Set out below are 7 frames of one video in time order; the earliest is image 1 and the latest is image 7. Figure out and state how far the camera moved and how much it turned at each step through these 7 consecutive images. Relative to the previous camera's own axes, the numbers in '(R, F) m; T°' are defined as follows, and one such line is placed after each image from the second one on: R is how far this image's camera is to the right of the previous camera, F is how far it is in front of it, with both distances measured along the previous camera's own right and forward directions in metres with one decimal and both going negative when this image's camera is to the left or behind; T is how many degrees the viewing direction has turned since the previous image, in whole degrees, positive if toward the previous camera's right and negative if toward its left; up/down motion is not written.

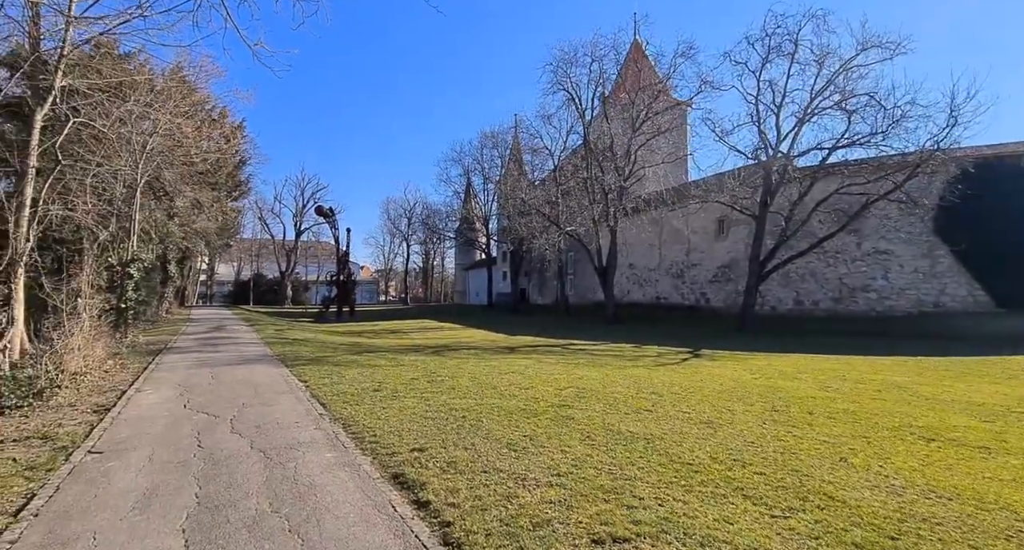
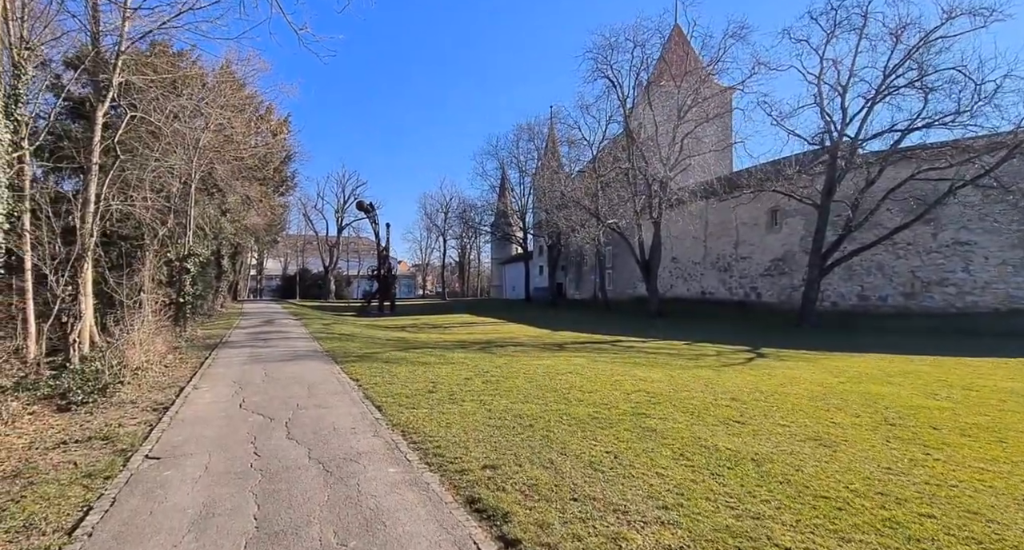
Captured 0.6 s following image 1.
(-0.3, +0.4) m; -4°
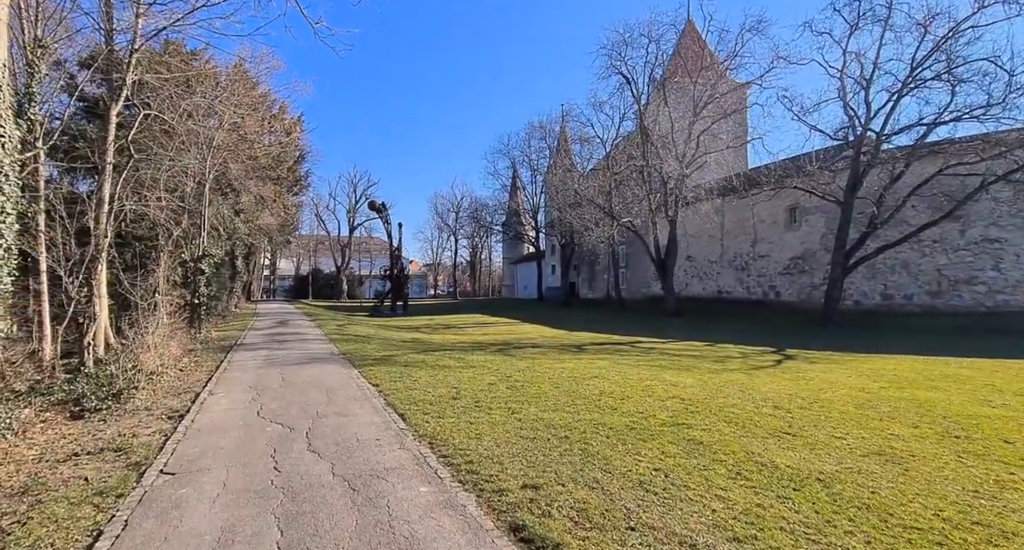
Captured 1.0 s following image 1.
(-0.2, +0.3) m; -1°
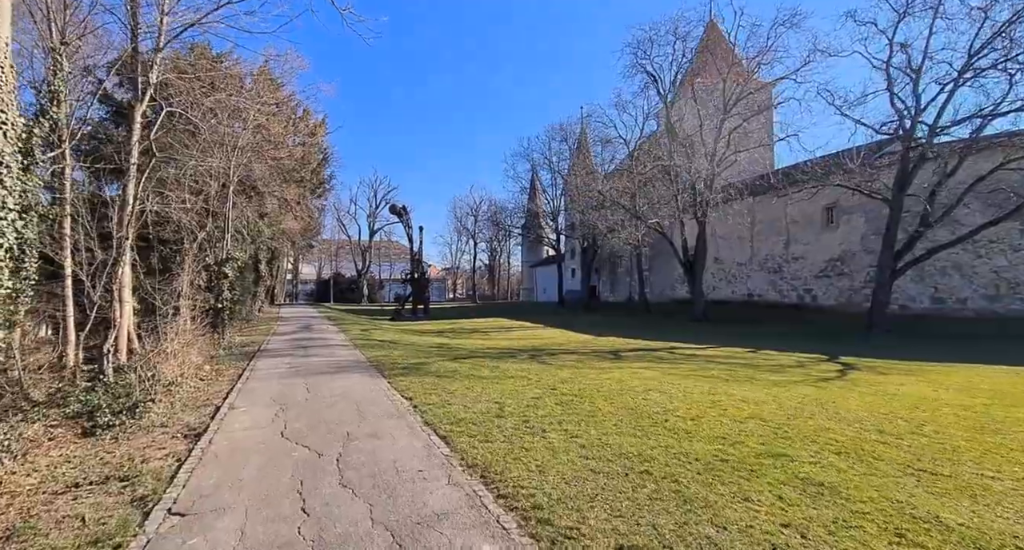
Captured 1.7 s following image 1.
(-0.4, +0.6) m; -2°
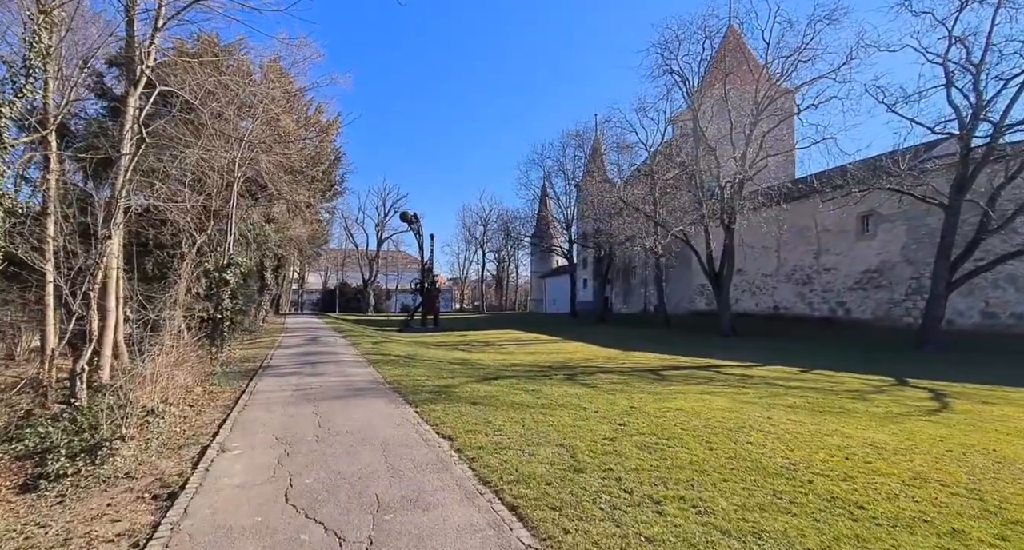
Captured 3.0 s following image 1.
(-0.6, +1.1) m; -1°
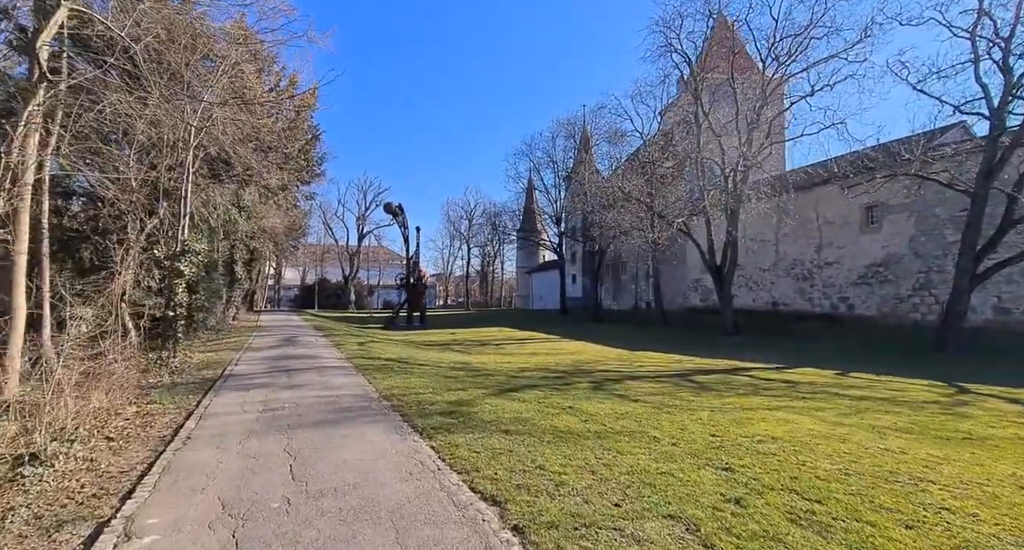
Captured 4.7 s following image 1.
(-0.6, +1.5) m; +2°
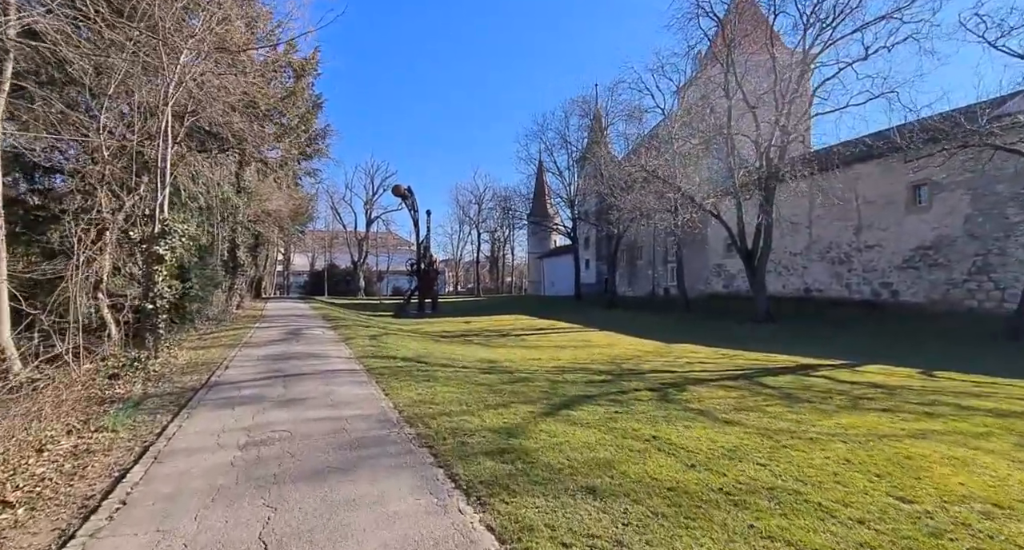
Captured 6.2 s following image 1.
(-0.5, +1.5) m; -1°
